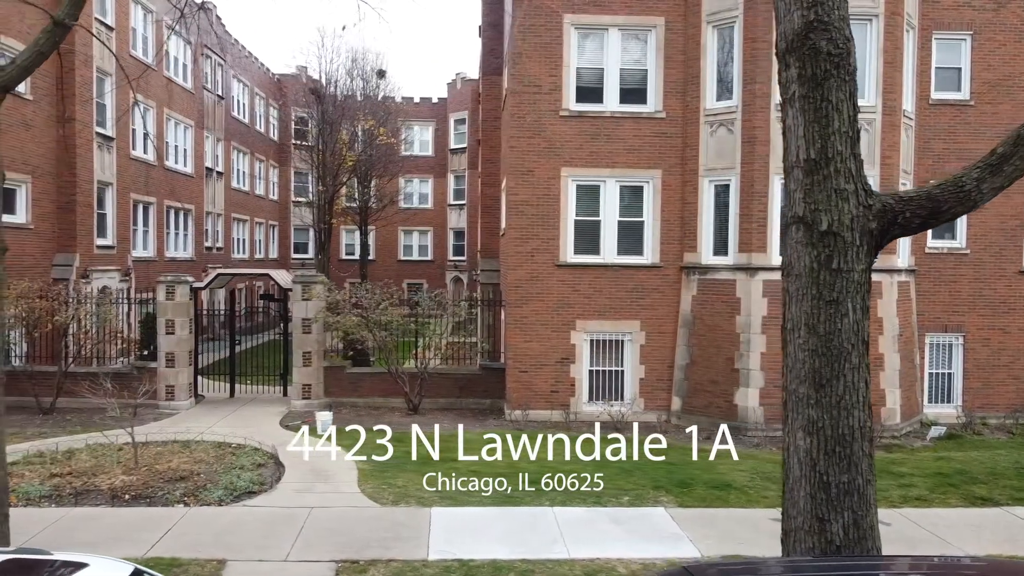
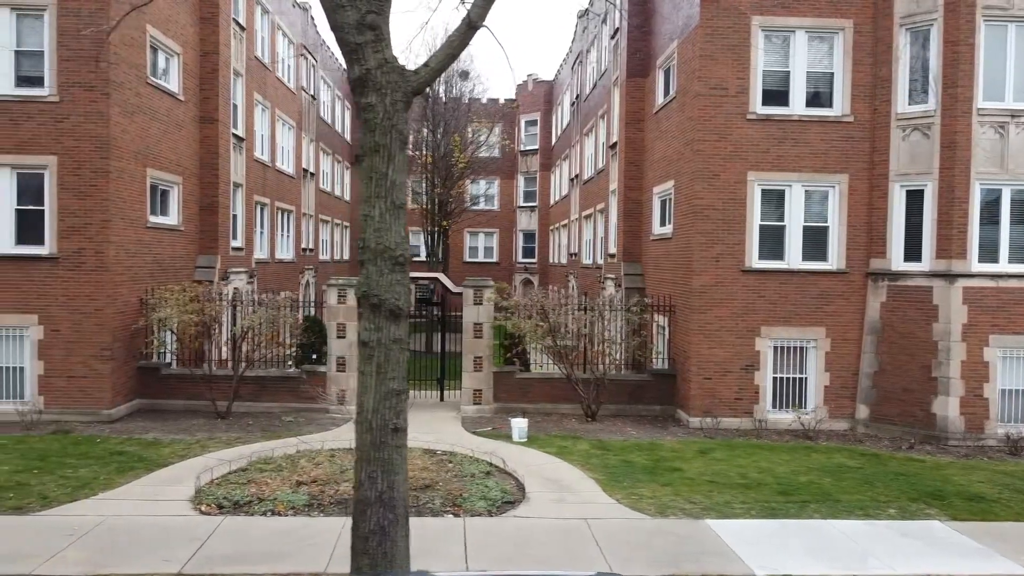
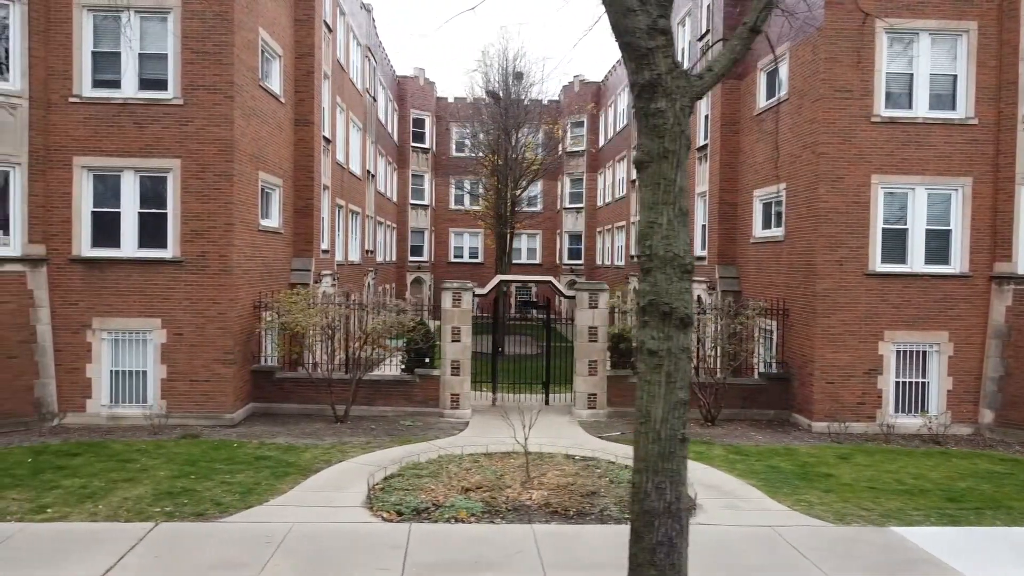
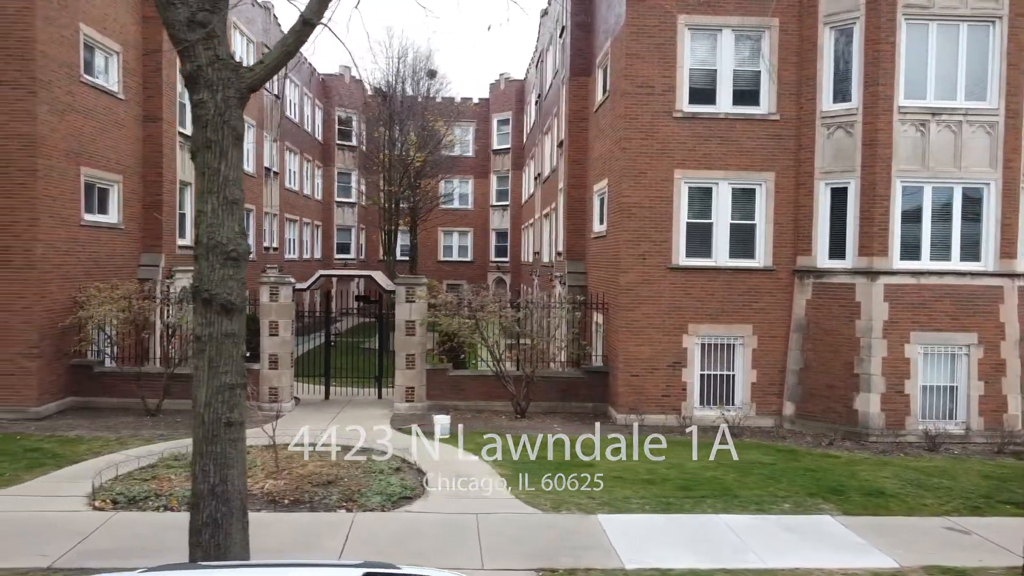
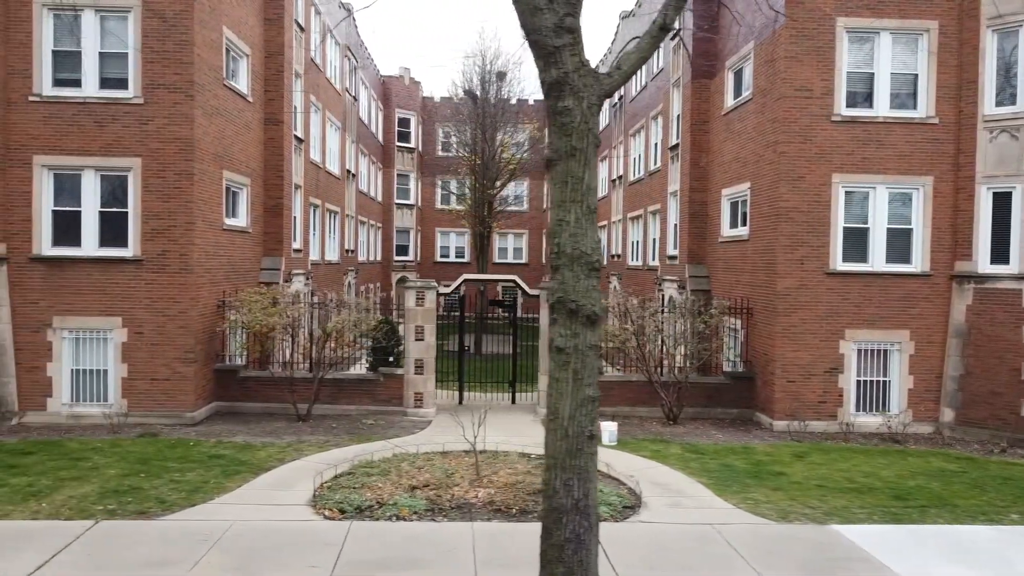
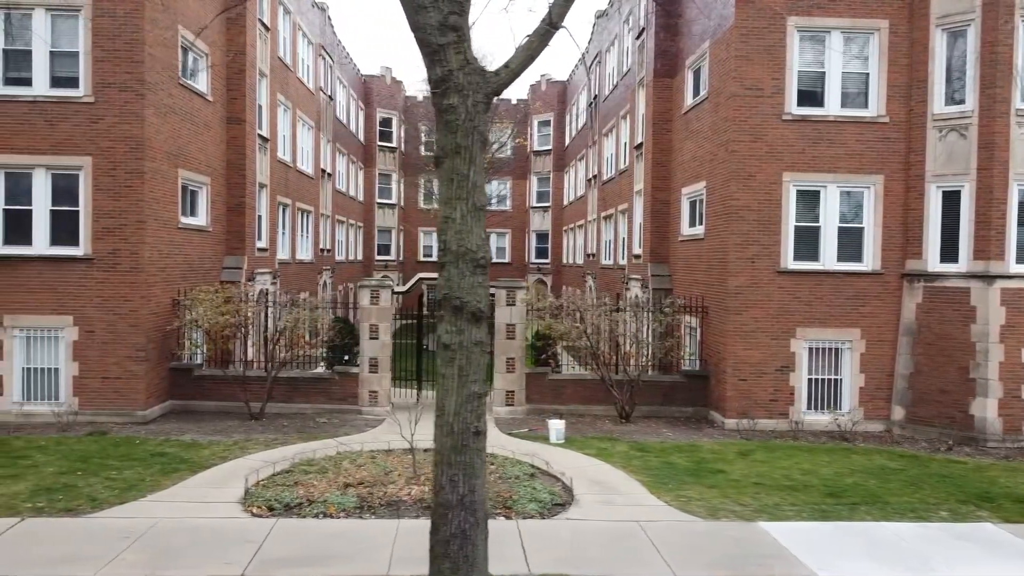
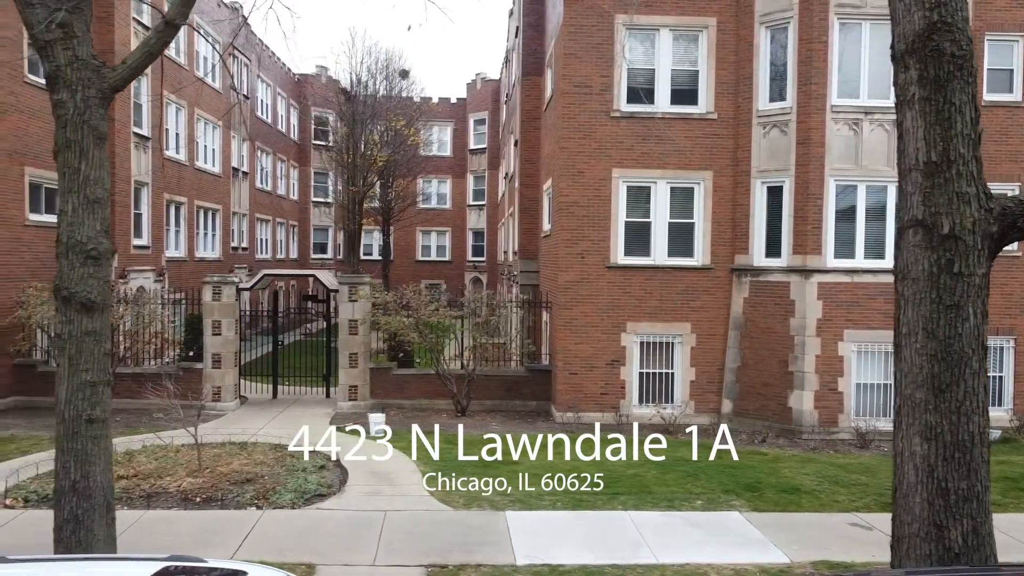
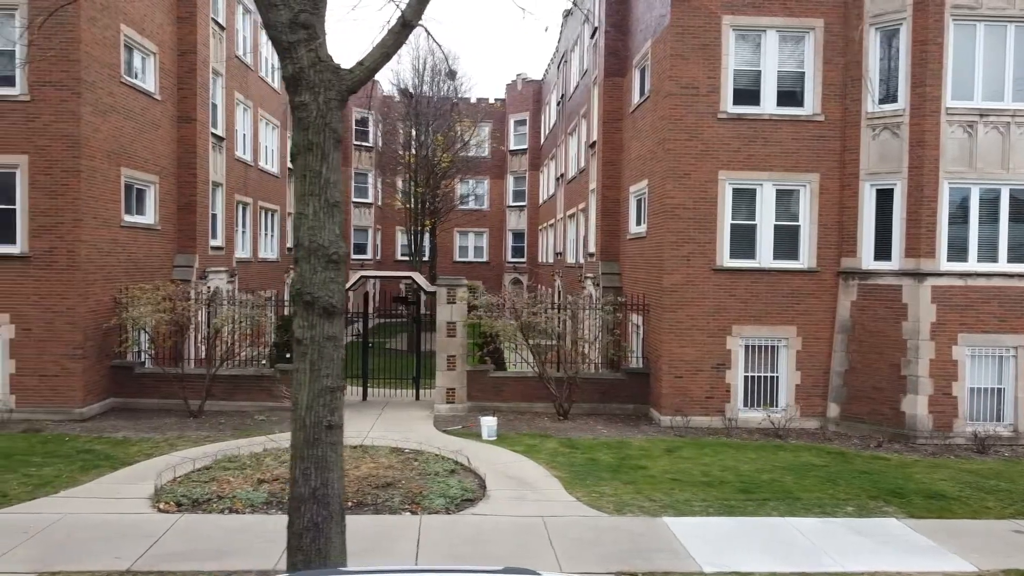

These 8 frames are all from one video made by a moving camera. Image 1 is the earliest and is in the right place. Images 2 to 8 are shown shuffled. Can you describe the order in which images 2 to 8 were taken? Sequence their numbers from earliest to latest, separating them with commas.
7, 4, 8, 2, 6, 5, 3
